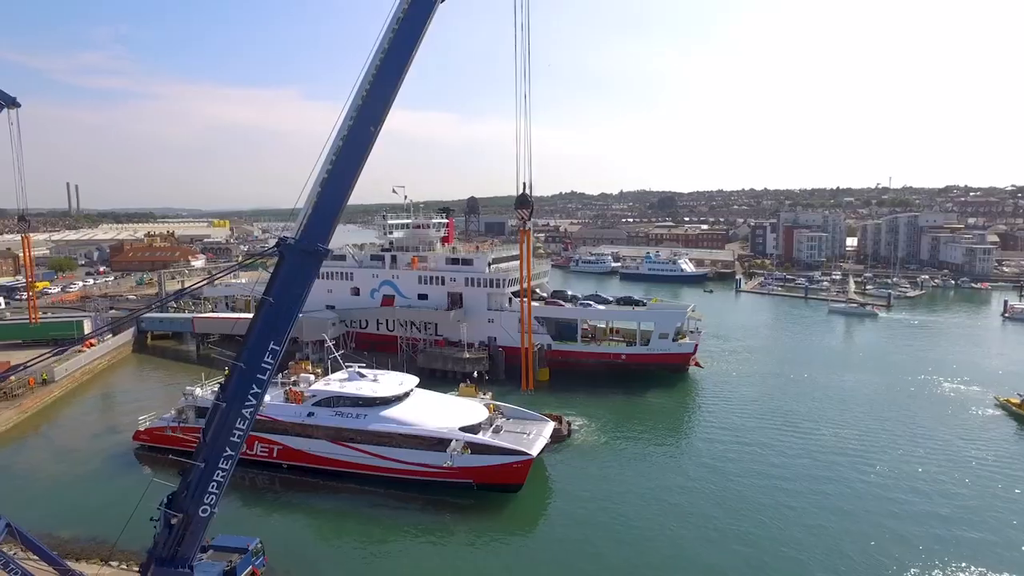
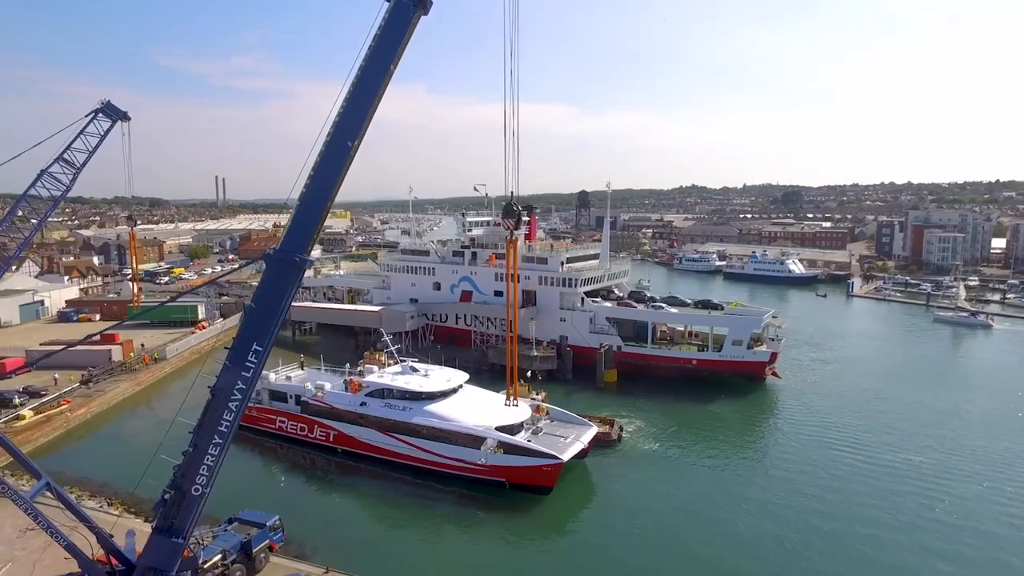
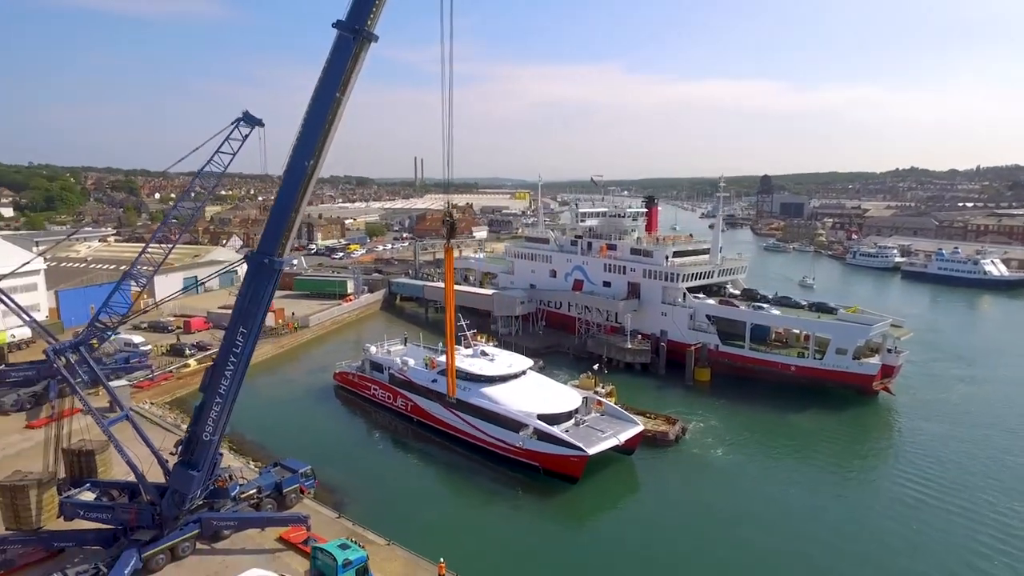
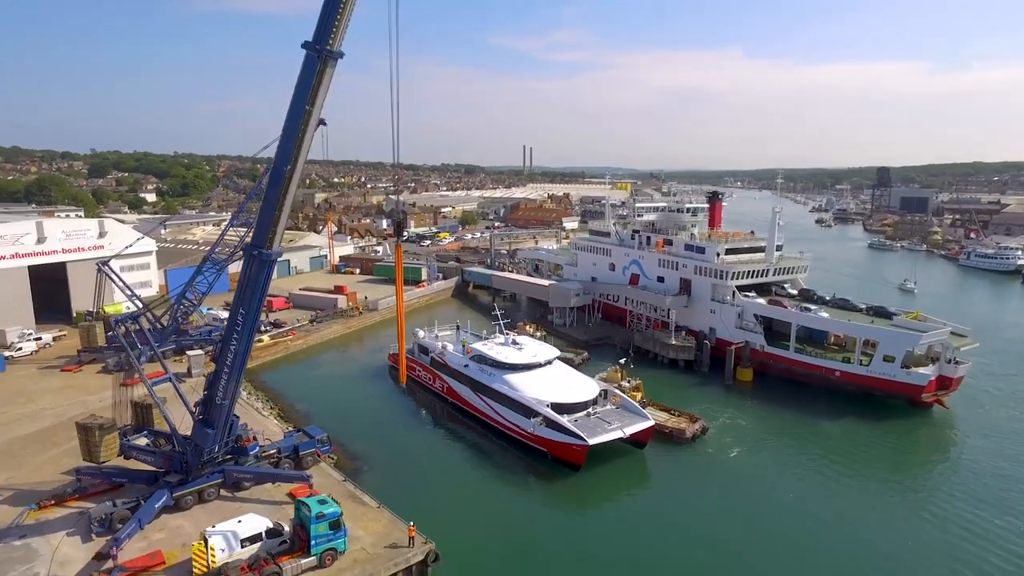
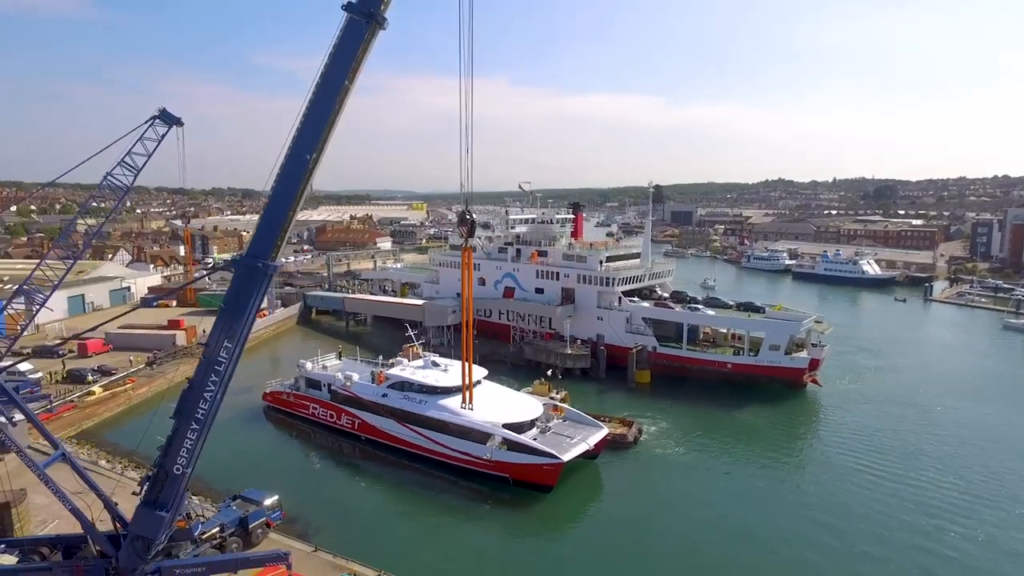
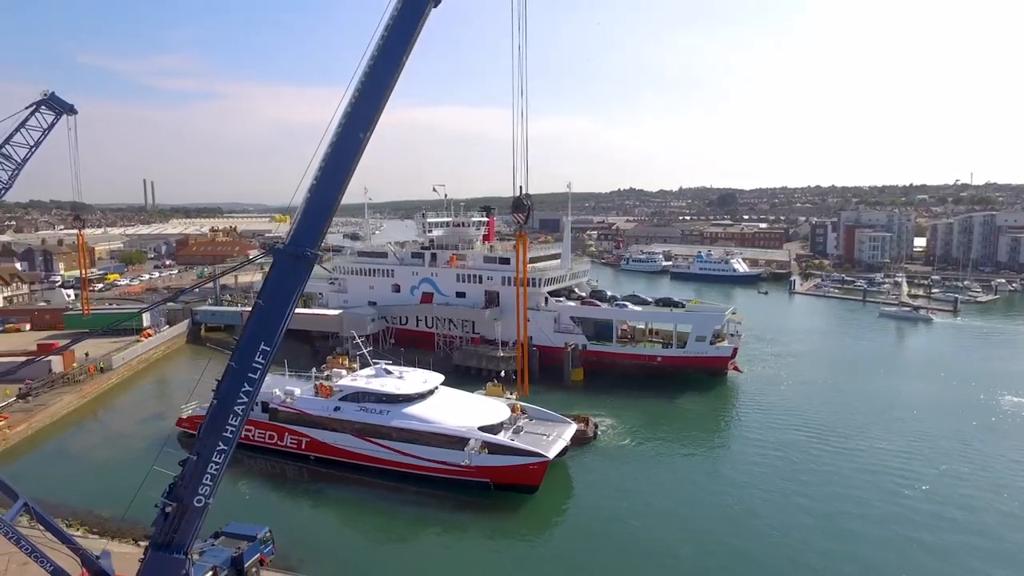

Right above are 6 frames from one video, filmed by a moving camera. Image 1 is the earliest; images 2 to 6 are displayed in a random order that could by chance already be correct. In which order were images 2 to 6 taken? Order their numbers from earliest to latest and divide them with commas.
6, 2, 5, 3, 4
